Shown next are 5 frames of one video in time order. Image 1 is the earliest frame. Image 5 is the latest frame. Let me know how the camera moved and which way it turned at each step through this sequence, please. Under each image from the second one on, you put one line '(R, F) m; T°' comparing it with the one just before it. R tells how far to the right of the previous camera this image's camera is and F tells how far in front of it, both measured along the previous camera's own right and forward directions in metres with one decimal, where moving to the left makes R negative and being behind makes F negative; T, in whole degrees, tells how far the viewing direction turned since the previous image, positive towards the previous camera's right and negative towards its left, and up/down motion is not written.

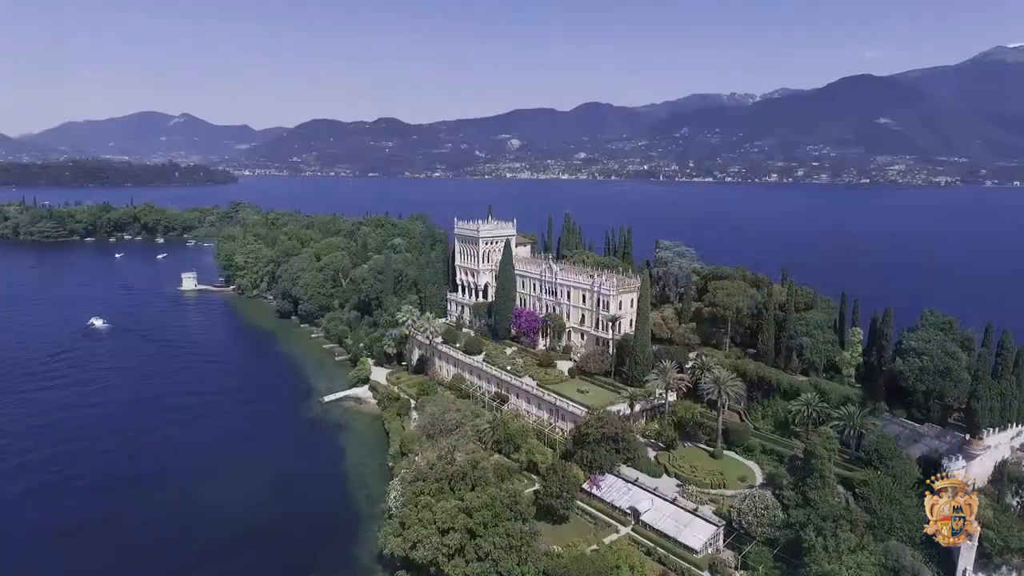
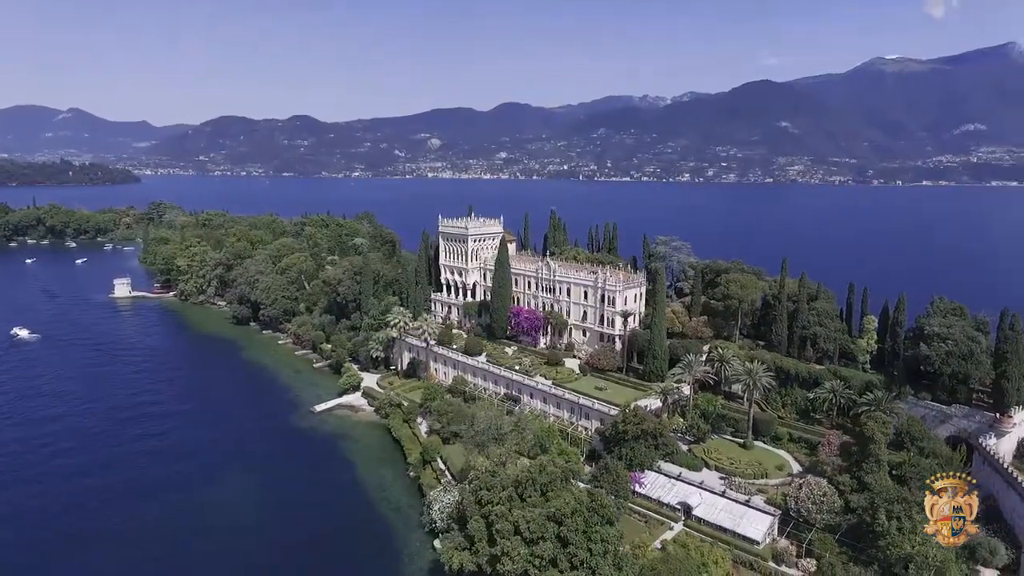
(-9.4, +2.3) m; +7°
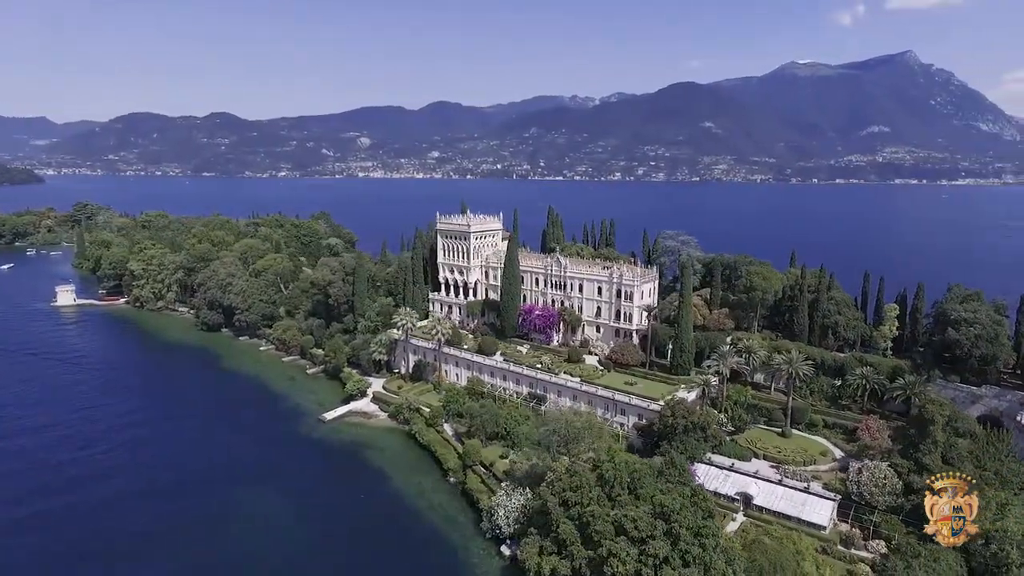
(-9.4, +1.9) m; +6°
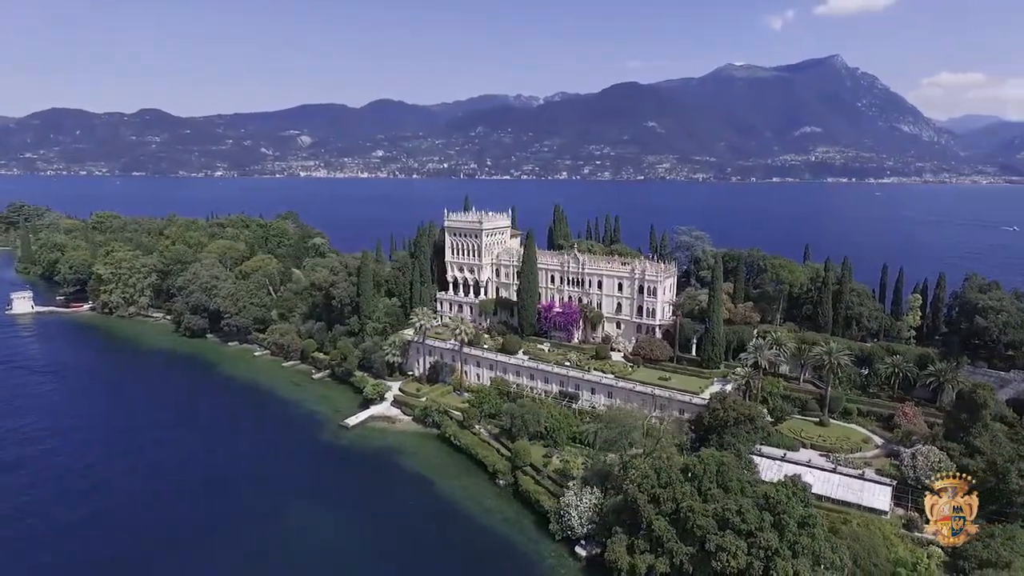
(-8.7, +1.4) m; +5°
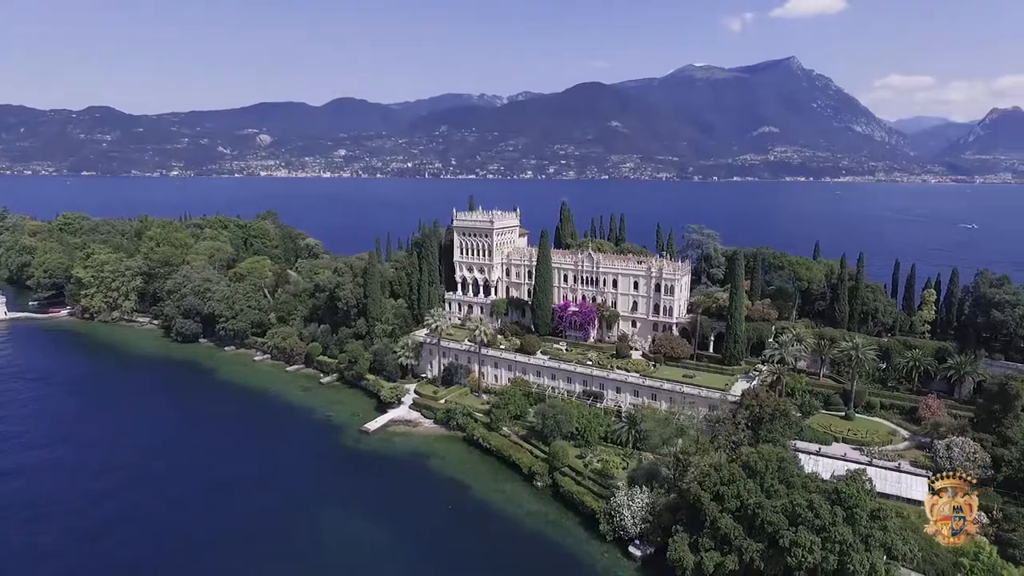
(-6.1, +0.8) m; +3°
